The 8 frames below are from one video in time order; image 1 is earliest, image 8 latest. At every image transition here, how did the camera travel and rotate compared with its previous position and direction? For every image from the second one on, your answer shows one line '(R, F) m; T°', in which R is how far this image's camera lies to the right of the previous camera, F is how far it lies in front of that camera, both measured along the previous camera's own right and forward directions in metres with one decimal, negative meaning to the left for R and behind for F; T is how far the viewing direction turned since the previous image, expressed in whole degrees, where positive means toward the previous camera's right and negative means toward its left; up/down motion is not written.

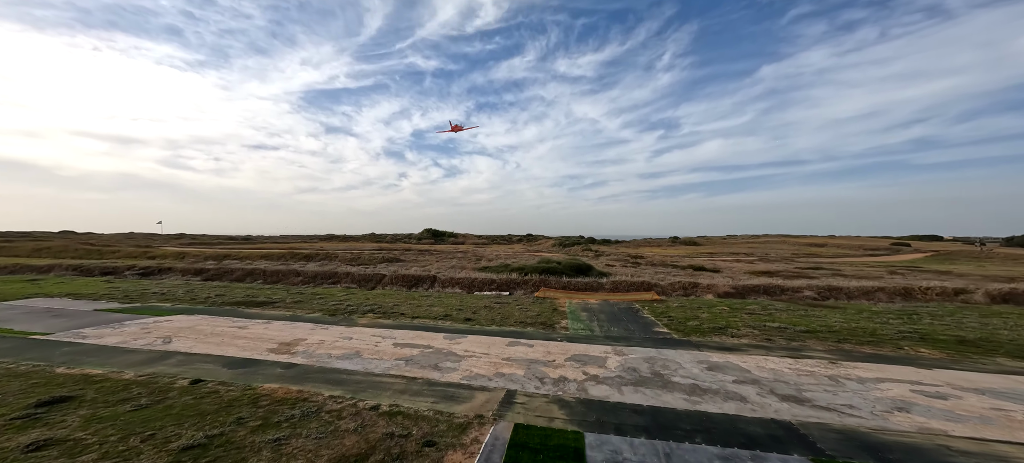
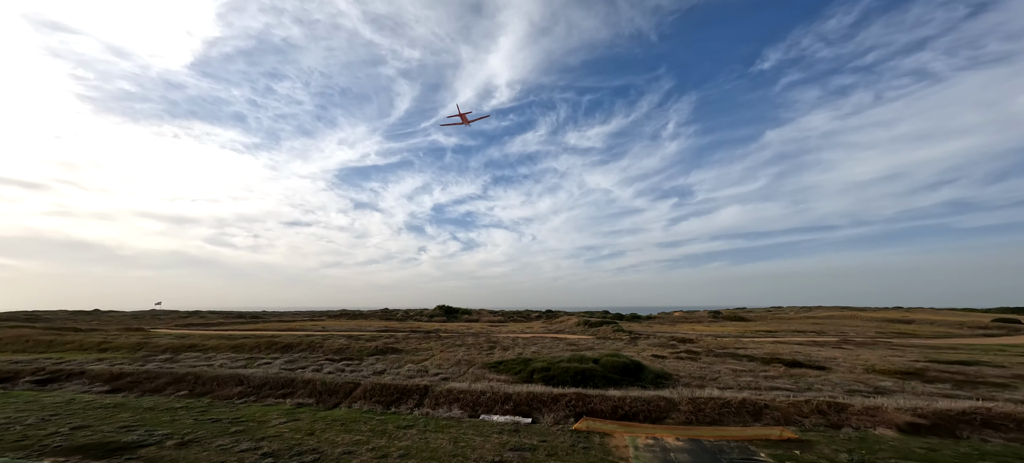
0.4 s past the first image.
(-0.1, +3.4) m; -3°
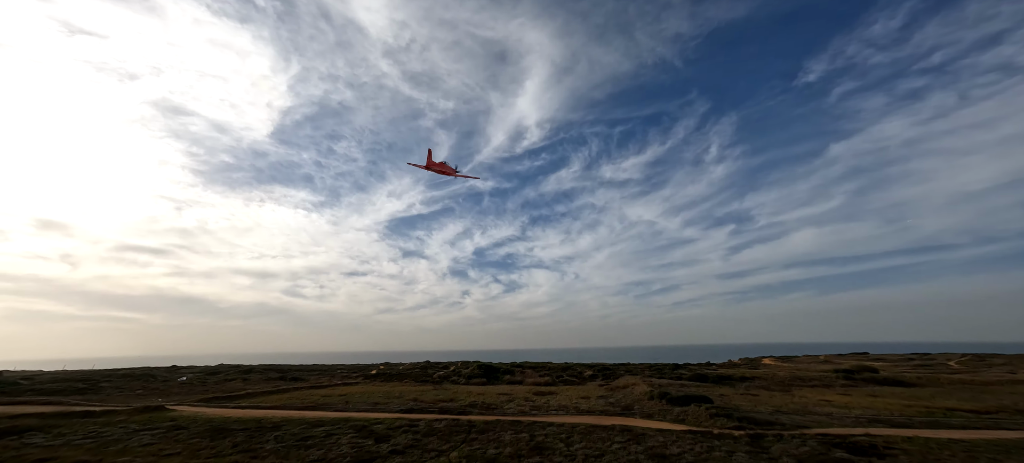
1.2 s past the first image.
(-0.1, +5.9) m; -7°
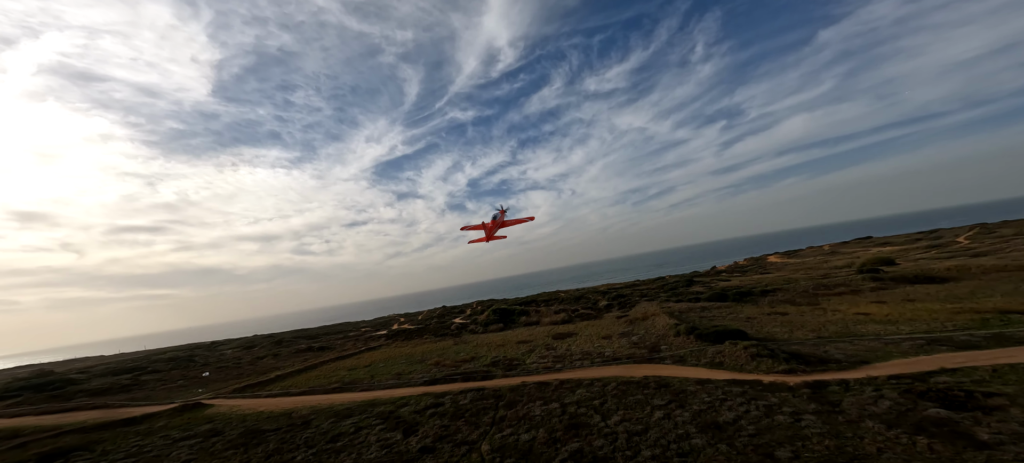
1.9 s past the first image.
(-0.2, +3.6) m; 0°
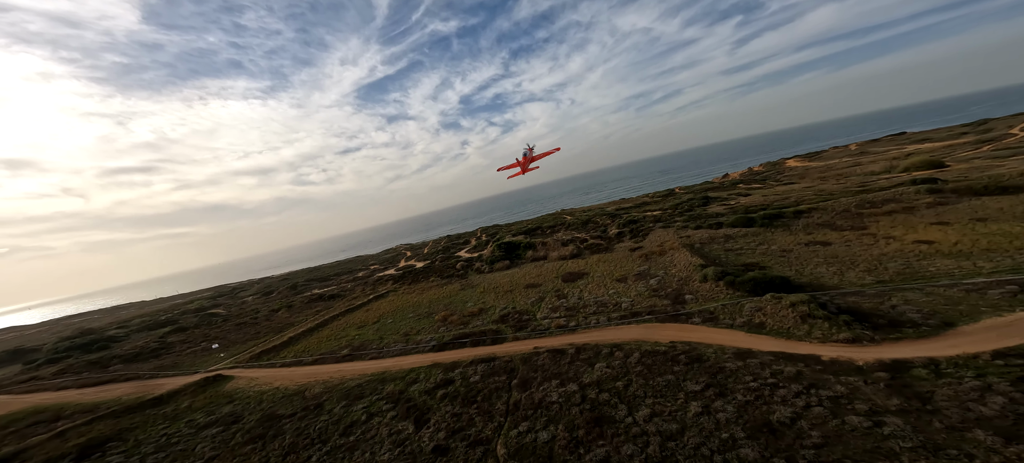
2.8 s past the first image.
(+0.2, +4.2) m; -1°
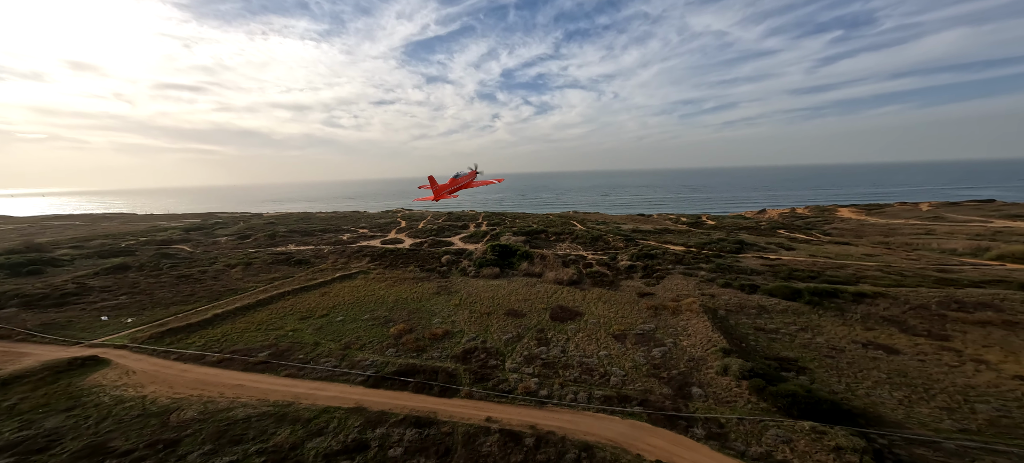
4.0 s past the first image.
(+1.1, +5.7) m; -1°
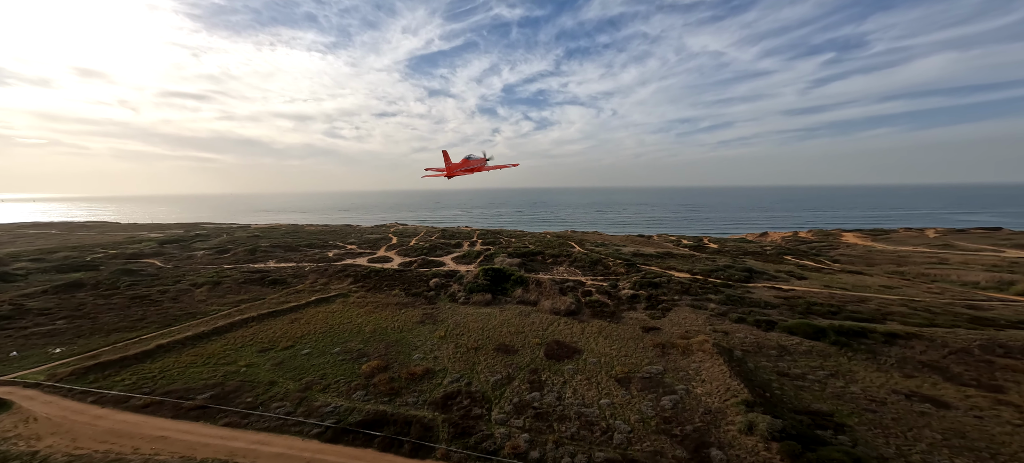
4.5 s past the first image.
(+0.4, +2.6) m; 0°
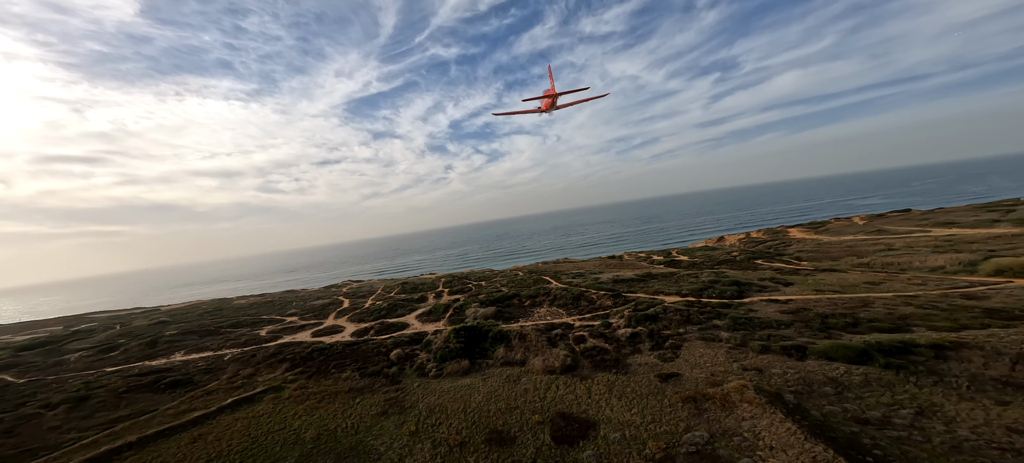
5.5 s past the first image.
(-1.1, +5.3) m; +8°
